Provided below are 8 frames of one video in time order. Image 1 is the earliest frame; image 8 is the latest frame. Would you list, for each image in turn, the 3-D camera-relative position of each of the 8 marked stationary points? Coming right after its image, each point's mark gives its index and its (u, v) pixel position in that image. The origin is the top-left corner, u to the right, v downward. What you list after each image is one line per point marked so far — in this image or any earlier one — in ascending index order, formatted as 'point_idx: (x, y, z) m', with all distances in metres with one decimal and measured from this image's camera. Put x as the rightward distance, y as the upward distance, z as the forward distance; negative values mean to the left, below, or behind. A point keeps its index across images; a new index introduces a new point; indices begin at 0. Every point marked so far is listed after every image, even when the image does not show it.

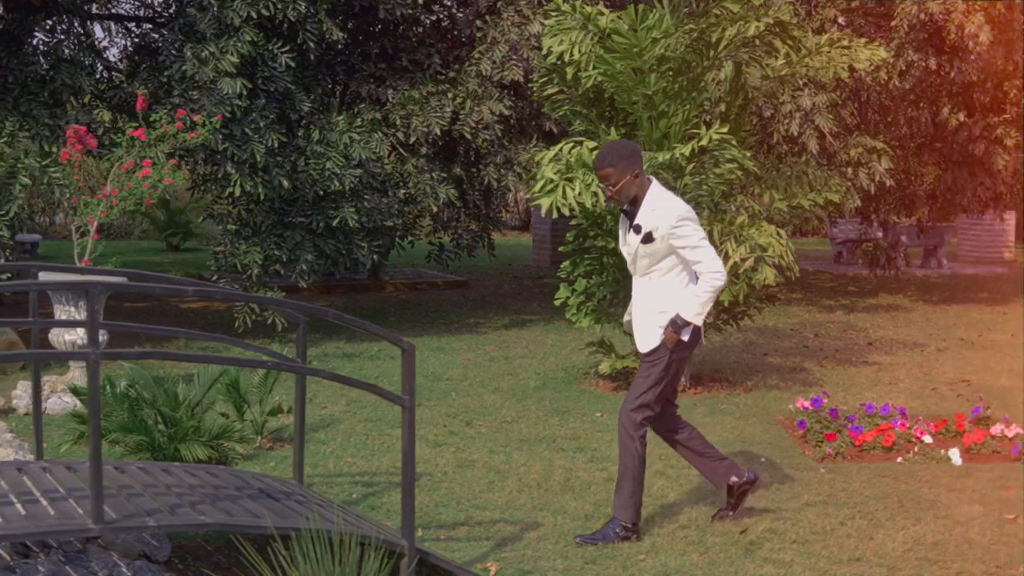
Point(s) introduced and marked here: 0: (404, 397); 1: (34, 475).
0: (-0.5, -0.5, +5.5) m
1: (-2.3, -0.9, +5.9) m
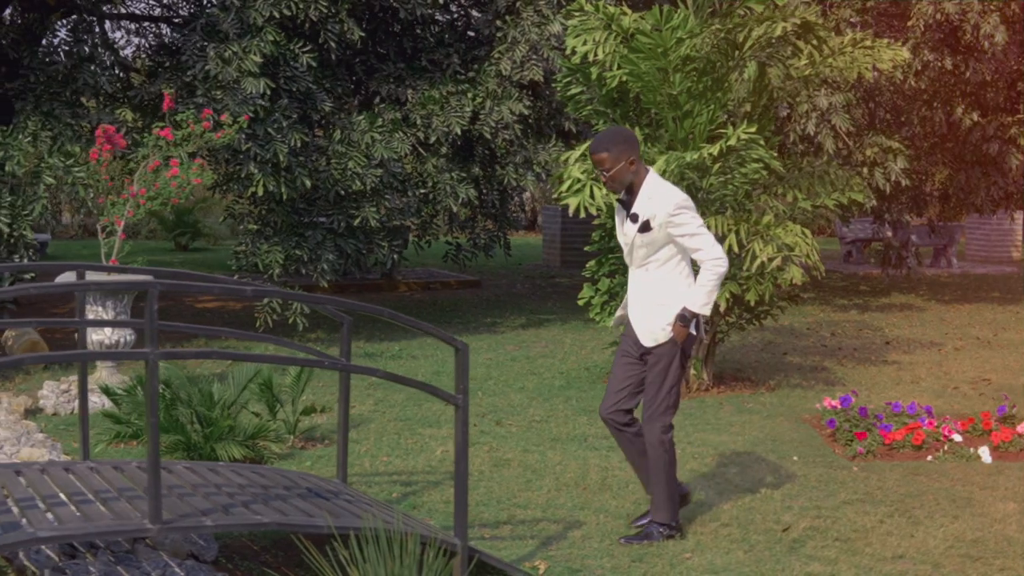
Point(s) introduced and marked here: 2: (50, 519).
0: (-0.2, -0.5, +5.6) m
1: (-2.1, -0.9, +5.9) m
2: (-2.0, -1.0, +5.3) m
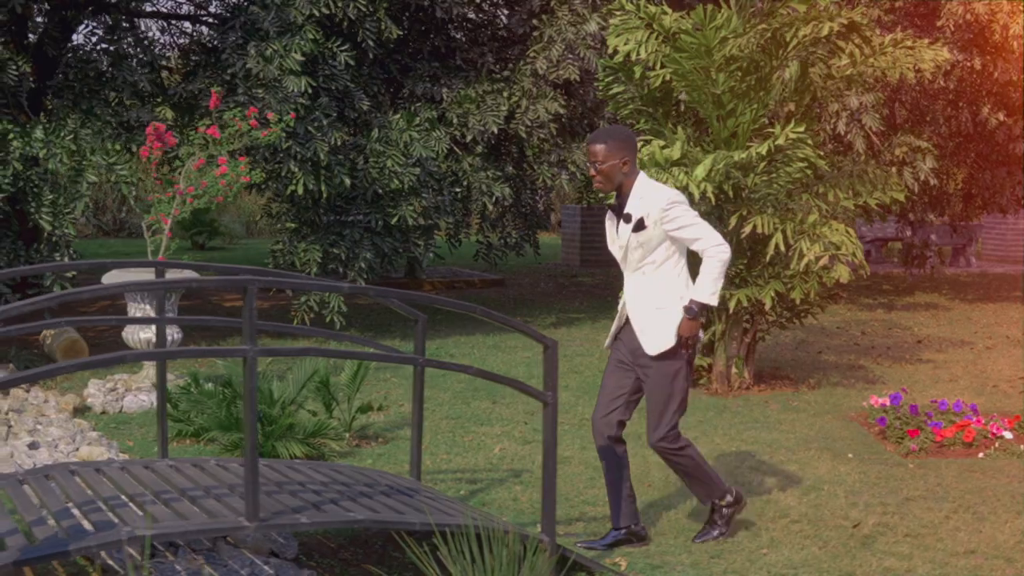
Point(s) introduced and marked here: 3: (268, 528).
0: (+0.2, -0.5, +5.6) m
1: (-1.7, -0.9, +5.9) m
2: (-1.6, -1.0, +5.3) m
3: (-1.0, -1.0, +5.1) m
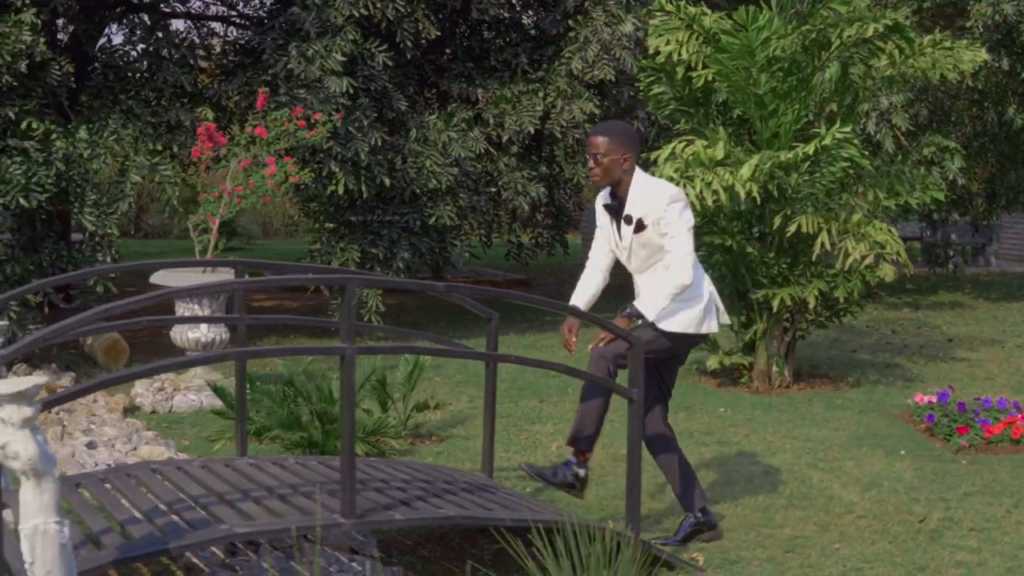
0: (+0.6, -0.5, +5.6) m
1: (-1.3, -0.9, +5.9) m
2: (-1.2, -1.0, +5.3) m
3: (-0.6, -1.0, +5.2) m
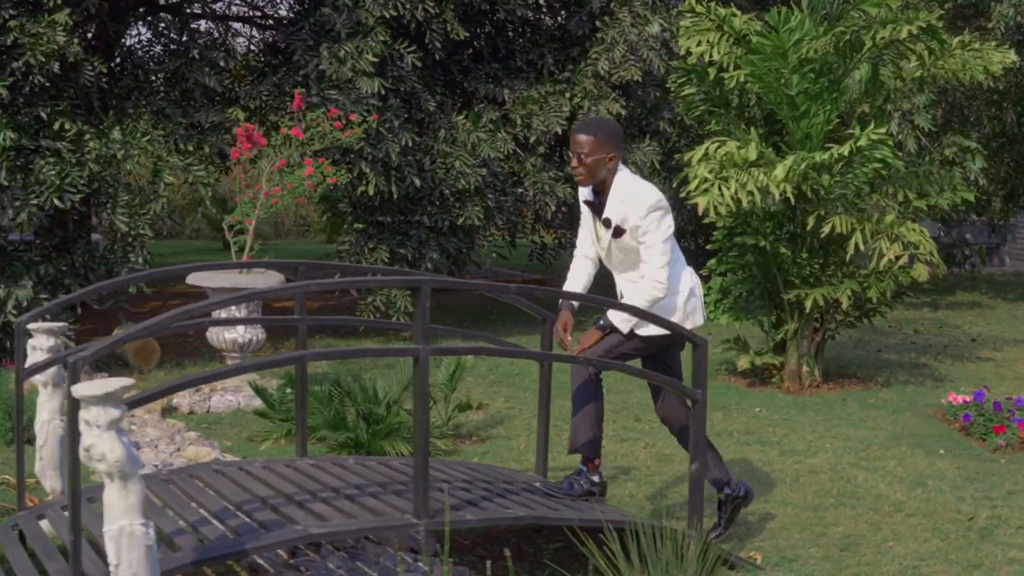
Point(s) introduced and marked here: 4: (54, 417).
0: (+0.9, -0.5, +5.7) m
1: (-1.0, -0.9, +6.0) m
2: (-0.9, -1.0, +5.3) m
3: (-0.3, -1.0, +5.2) m
4: (-2.3, -0.6, +6.1) m
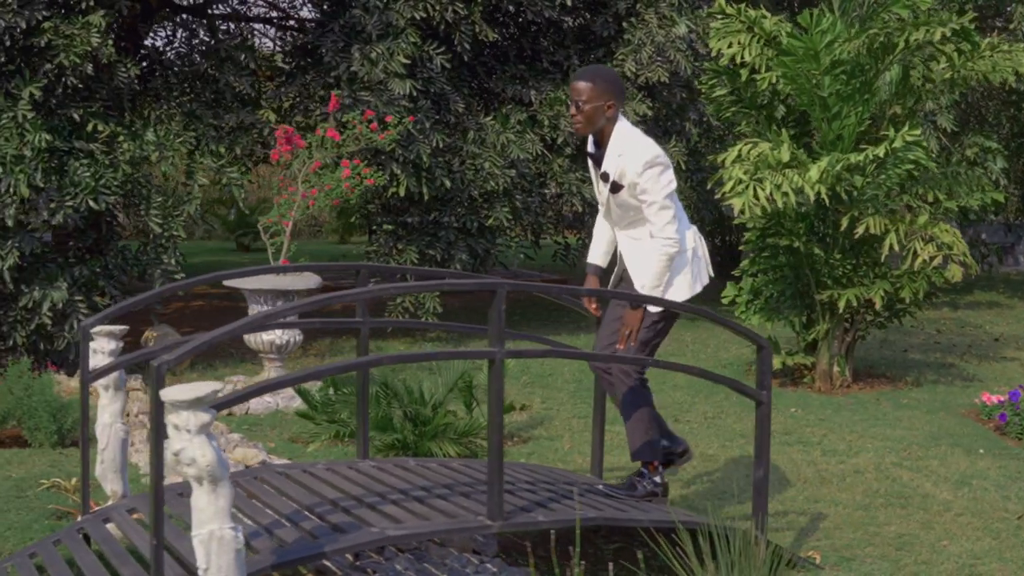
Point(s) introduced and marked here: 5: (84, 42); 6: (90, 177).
0: (+1.2, -0.5, +5.7) m
1: (-0.7, -0.9, +6.0) m
2: (-0.6, -1.0, +5.3) m
3: (0.0, -1.0, +5.2) m
4: (-2.0, -0.7, +6.1) m
5: (-3.4, +1.9, +9.5) m
6: (-3.3, +0.9, +9.5) m
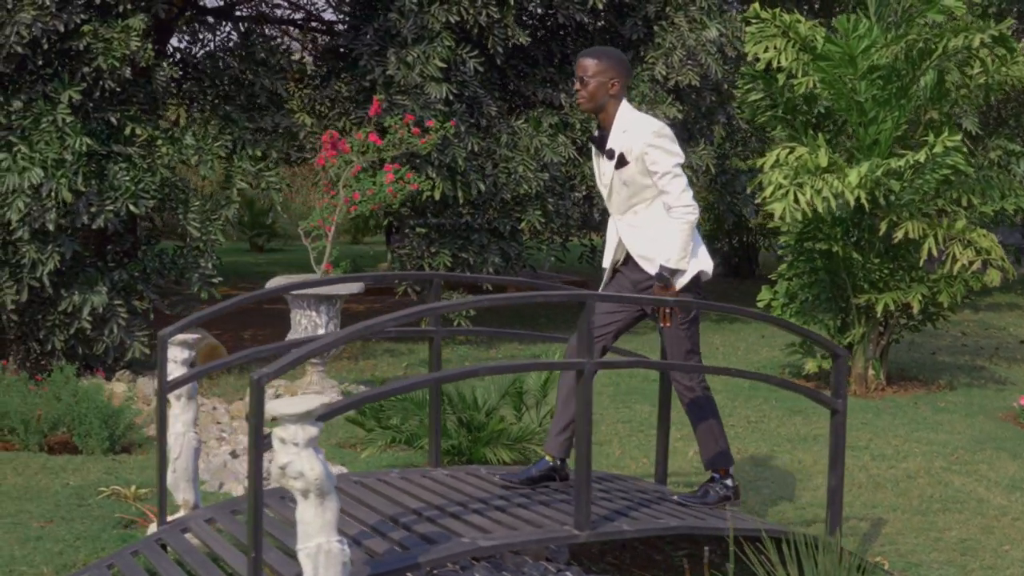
0: (+1.6, -0.5, +5.7) m
1: (-0.3, -1.0, +6.0) m
2: (-0.2, -1.1, +5.4) m
3: (+0.4, -1.1, +5.2) m
4: (-1.6, -0.7, +6.1) m
5: (-3.0, +1.9, +9.5) m
6: (-3.0, +0.8, +9.4) m
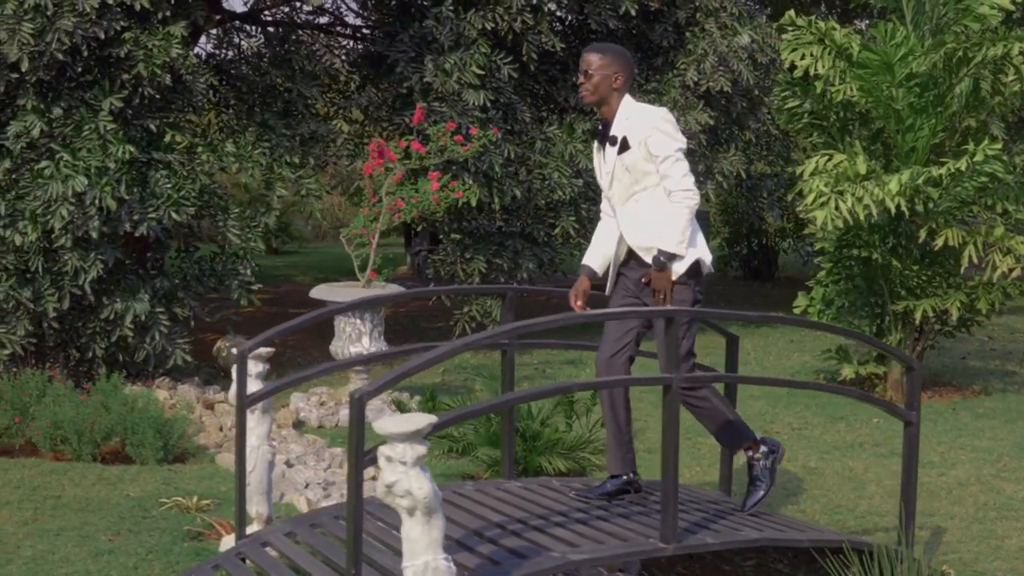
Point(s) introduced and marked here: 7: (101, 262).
0: (+1.9, -0.6, +5.8) m
1: (+0.1, -1.0, +6.0) m
2: (+0.2, -1.1, +5.4) m
3: (+0.8, -1.1, +5.3) m
4: (-1.3, -0.8, +6.1) m
5: (-2.7, +1.8, +9.4) m
6: (-2.6, +0.8, +9.4) m
7: (-3.2, +0.2, +9.3) m
